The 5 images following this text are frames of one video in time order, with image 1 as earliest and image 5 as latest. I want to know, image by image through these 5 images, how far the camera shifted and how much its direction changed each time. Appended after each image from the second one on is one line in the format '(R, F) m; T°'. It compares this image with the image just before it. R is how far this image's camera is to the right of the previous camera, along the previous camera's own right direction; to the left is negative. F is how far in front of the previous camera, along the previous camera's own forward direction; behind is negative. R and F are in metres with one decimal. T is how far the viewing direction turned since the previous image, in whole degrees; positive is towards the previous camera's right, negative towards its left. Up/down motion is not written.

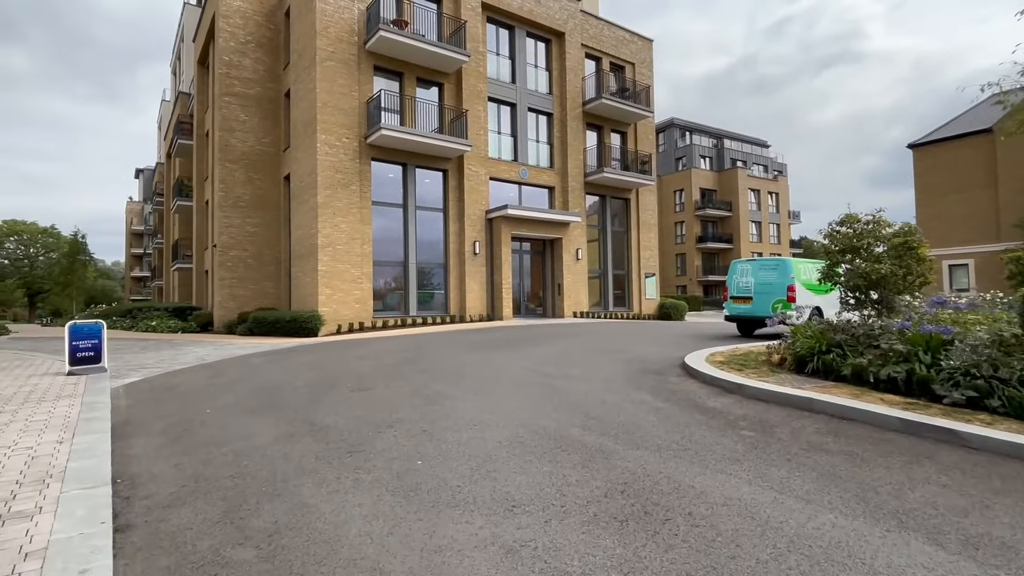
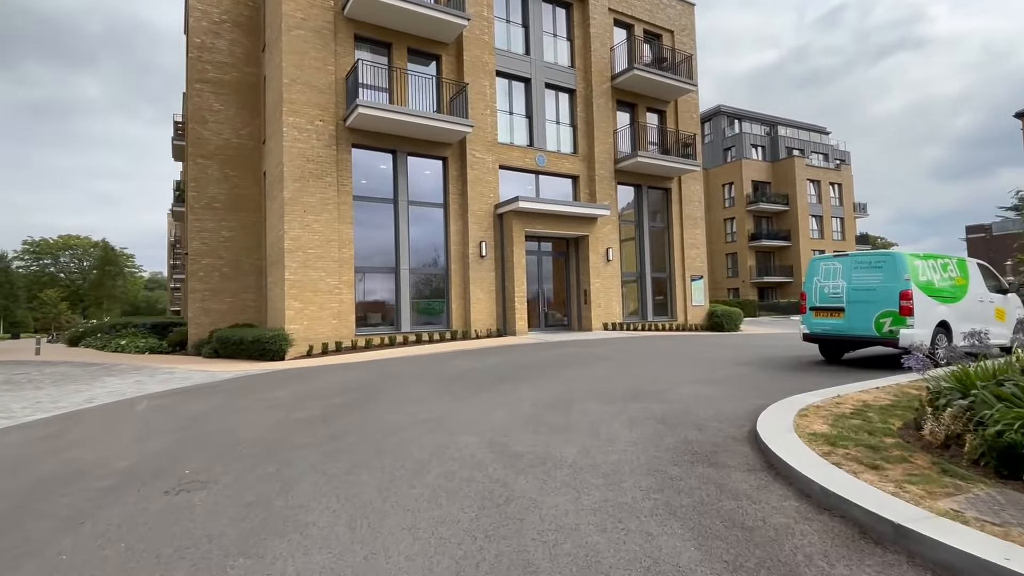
(+0.9, +3.2) m; -5°
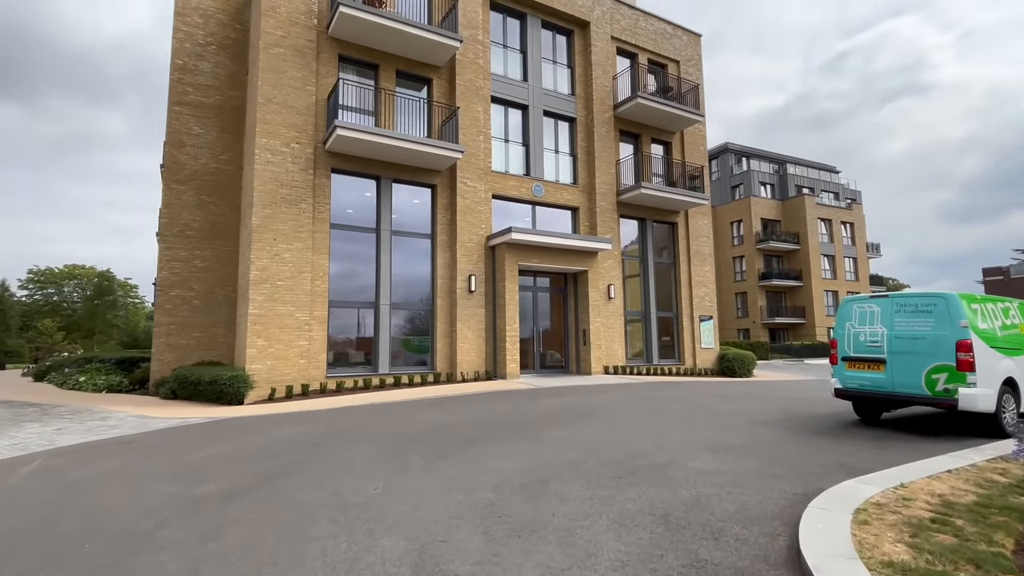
(+0.4, +1.3) m; -1°
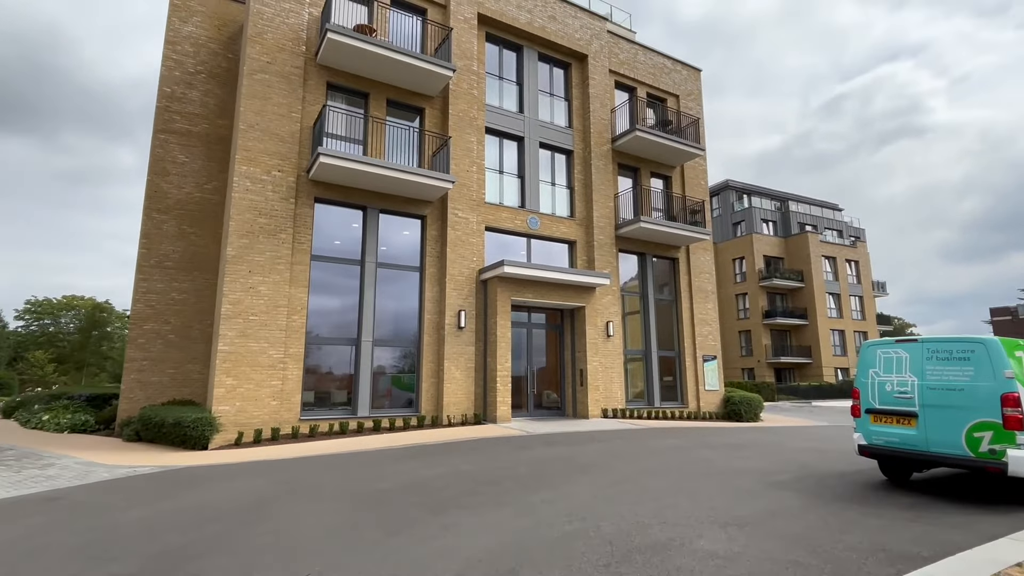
(+0.3, +0.8) m; 0°
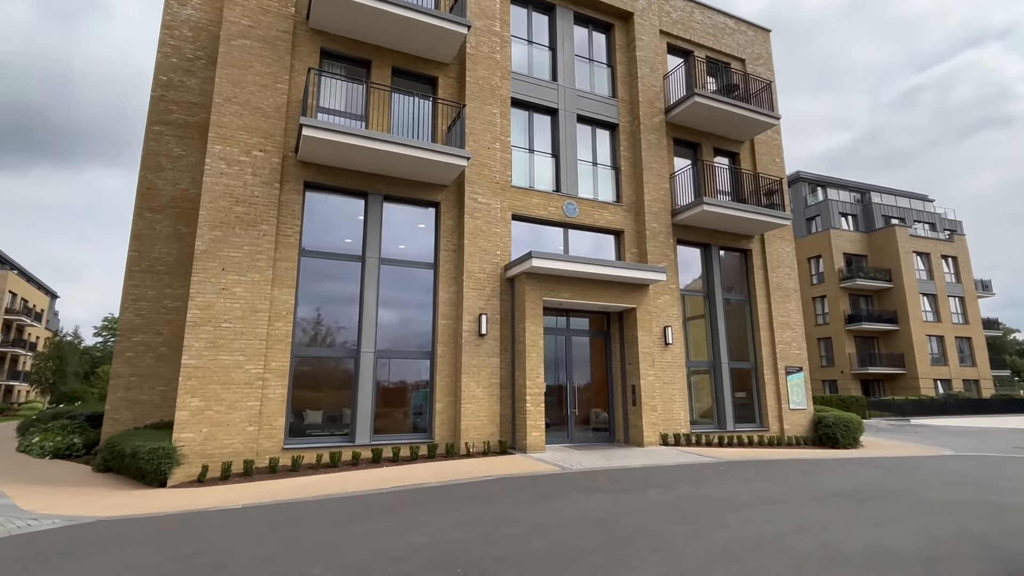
(+0.5, +2.5) m; -6°
